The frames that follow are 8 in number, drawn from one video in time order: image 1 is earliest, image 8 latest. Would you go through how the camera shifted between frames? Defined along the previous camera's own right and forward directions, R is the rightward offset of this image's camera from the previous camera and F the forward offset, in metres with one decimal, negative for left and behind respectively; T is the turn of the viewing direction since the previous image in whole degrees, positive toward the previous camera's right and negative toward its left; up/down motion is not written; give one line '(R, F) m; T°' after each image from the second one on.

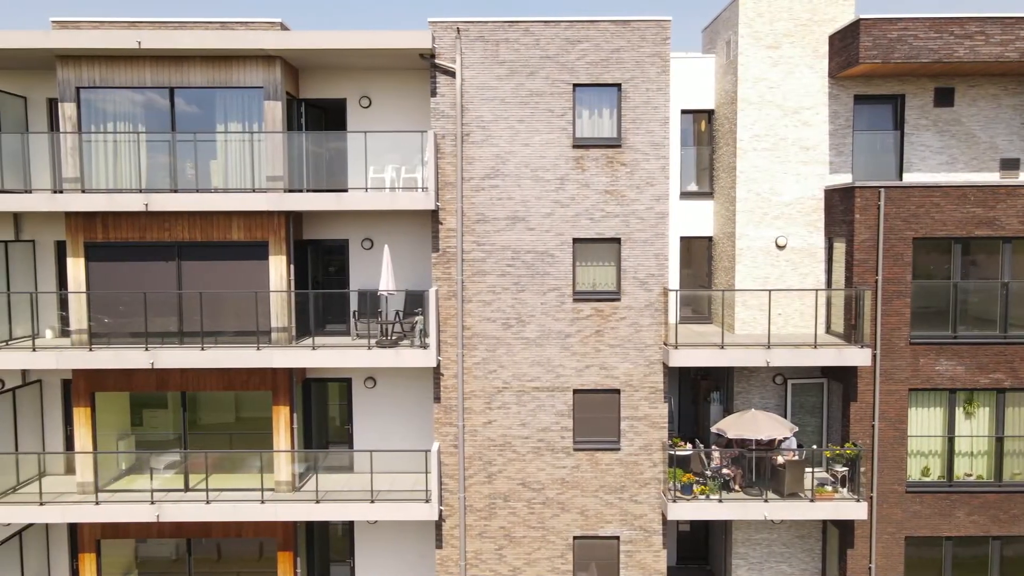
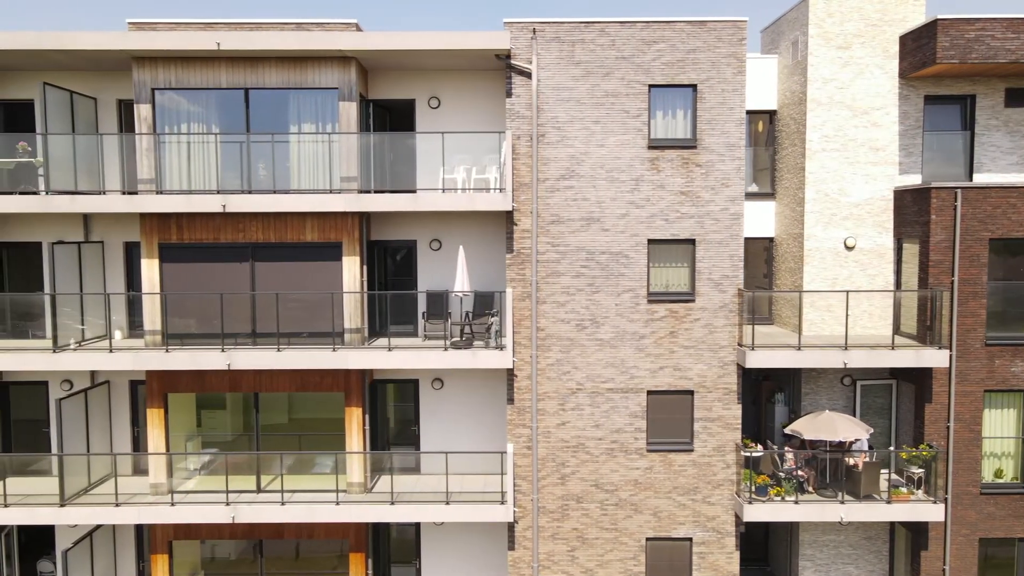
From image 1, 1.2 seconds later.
(-1.1, 0.0) m; 0°
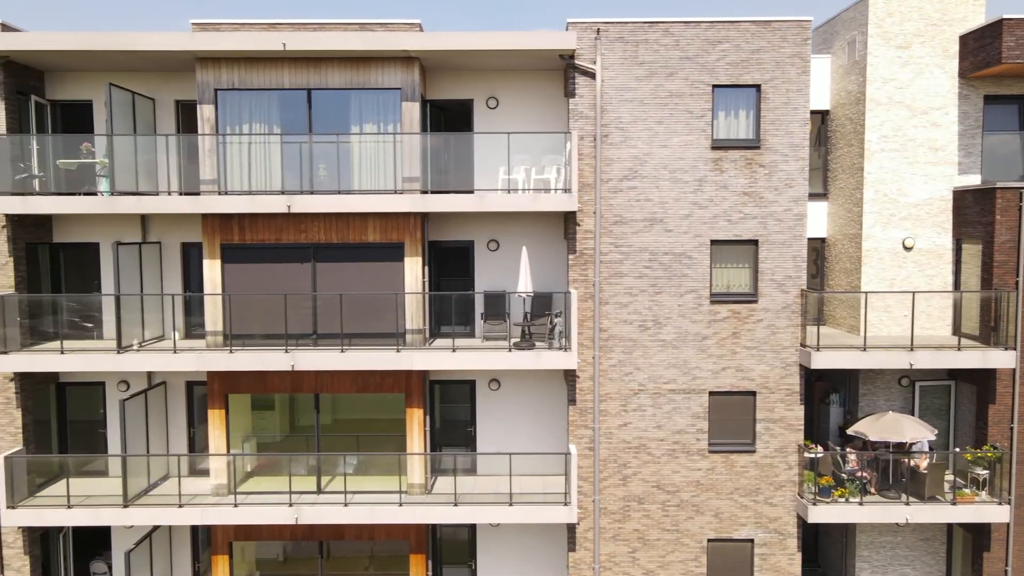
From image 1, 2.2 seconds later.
(-1.0, 0.0) m; 0°
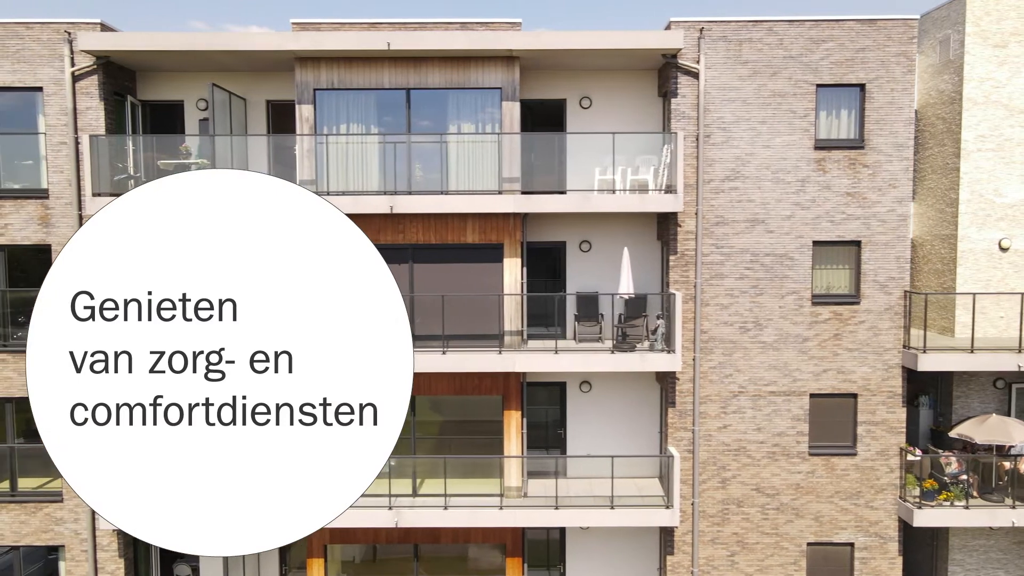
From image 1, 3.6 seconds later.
(-1.5, +0.1) m; 0°
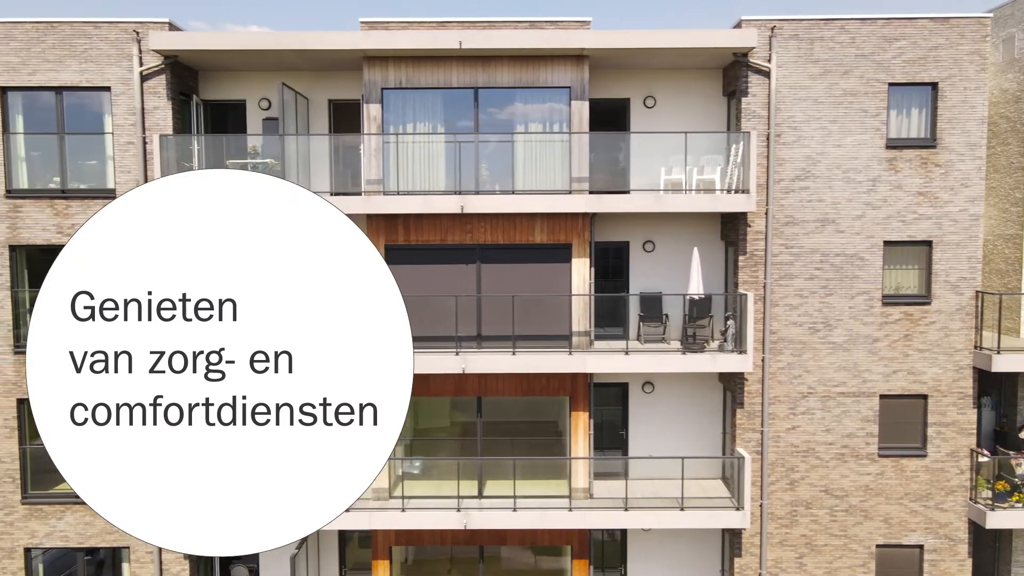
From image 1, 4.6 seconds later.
(-1.0, +0.1) m; 0°
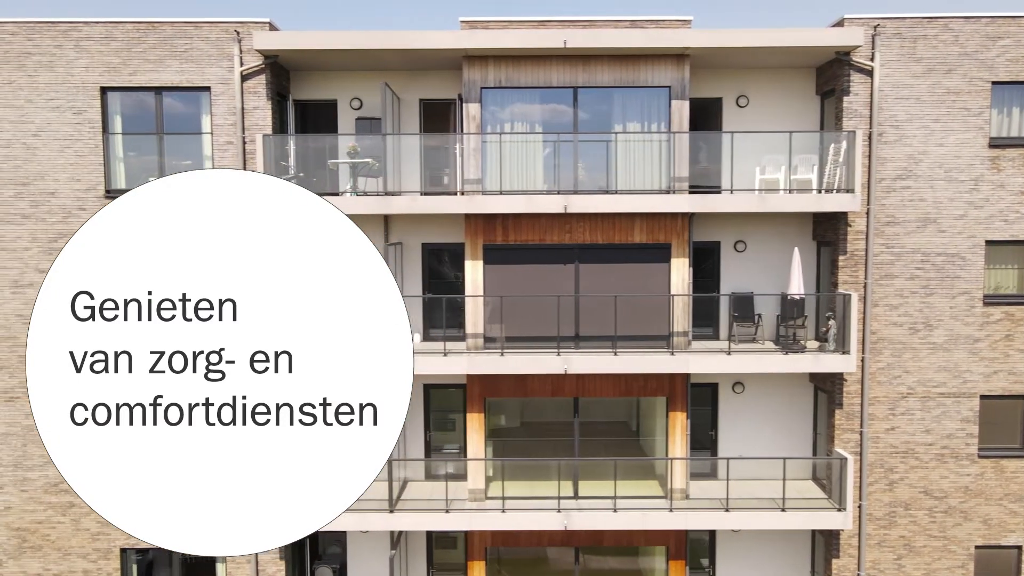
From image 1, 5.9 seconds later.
(-1.5, 0.0) m; 0°
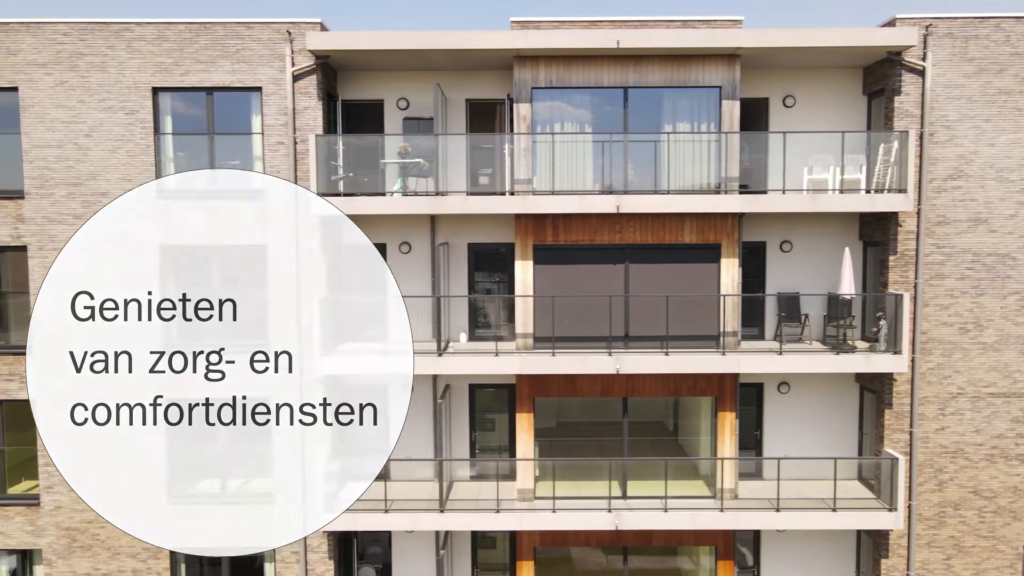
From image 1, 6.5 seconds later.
(-0.8, 0.0) m; 0°
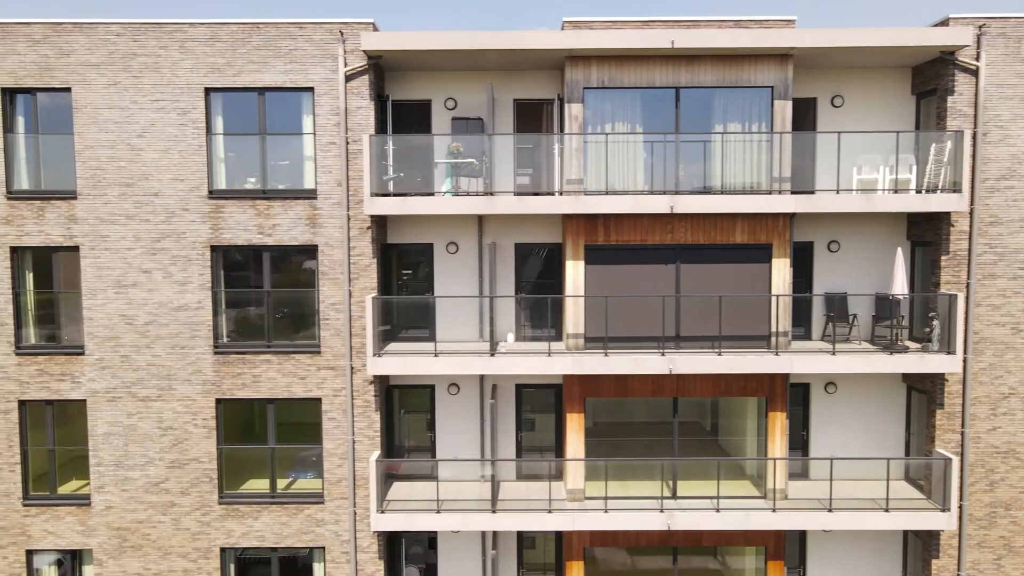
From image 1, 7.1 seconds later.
(-0.8, 0.0) m; 0°
